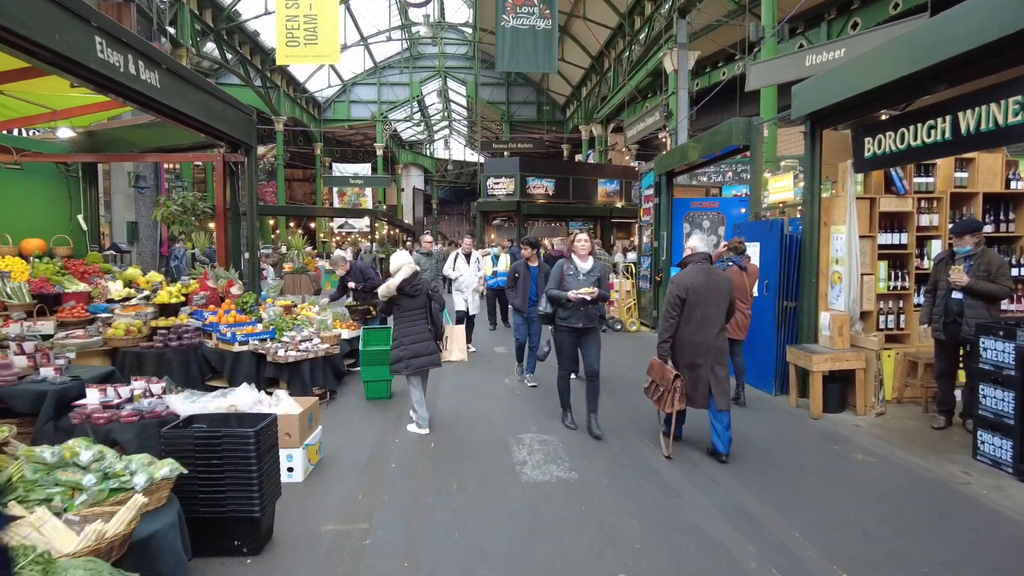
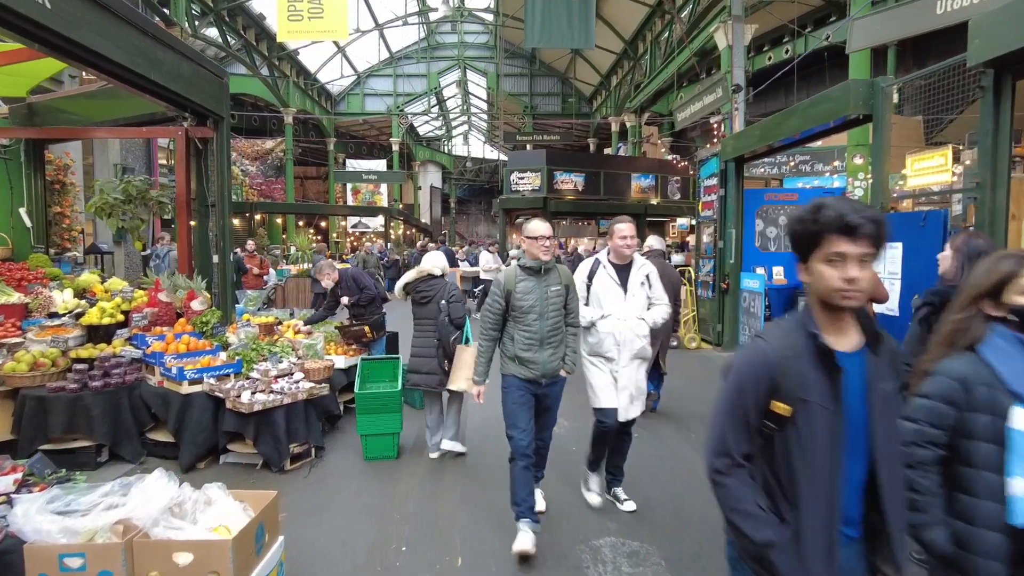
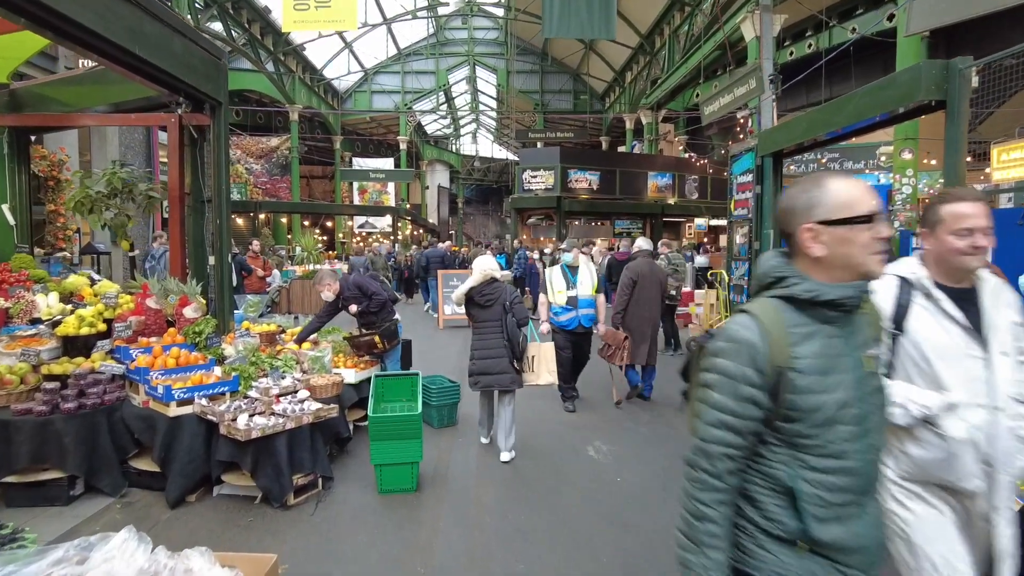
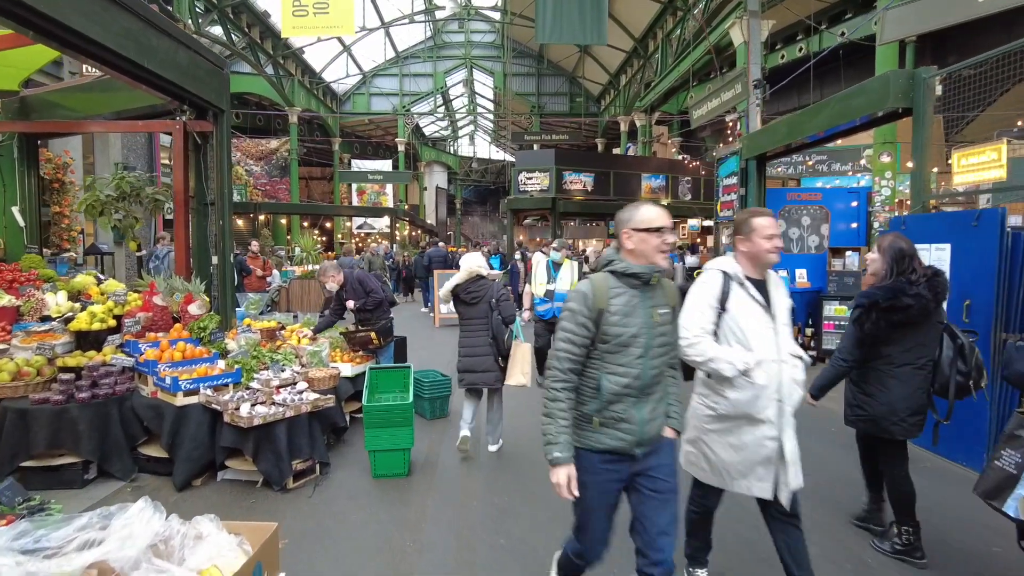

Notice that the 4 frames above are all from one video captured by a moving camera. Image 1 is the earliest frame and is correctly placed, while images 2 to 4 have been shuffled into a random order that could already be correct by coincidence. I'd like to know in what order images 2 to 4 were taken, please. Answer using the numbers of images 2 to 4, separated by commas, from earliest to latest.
2, 4, 3
